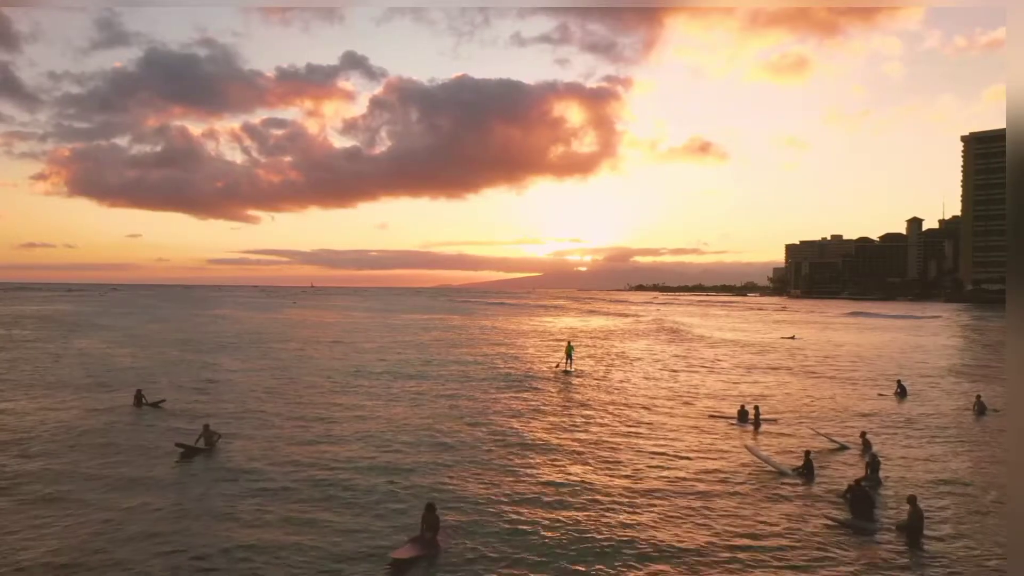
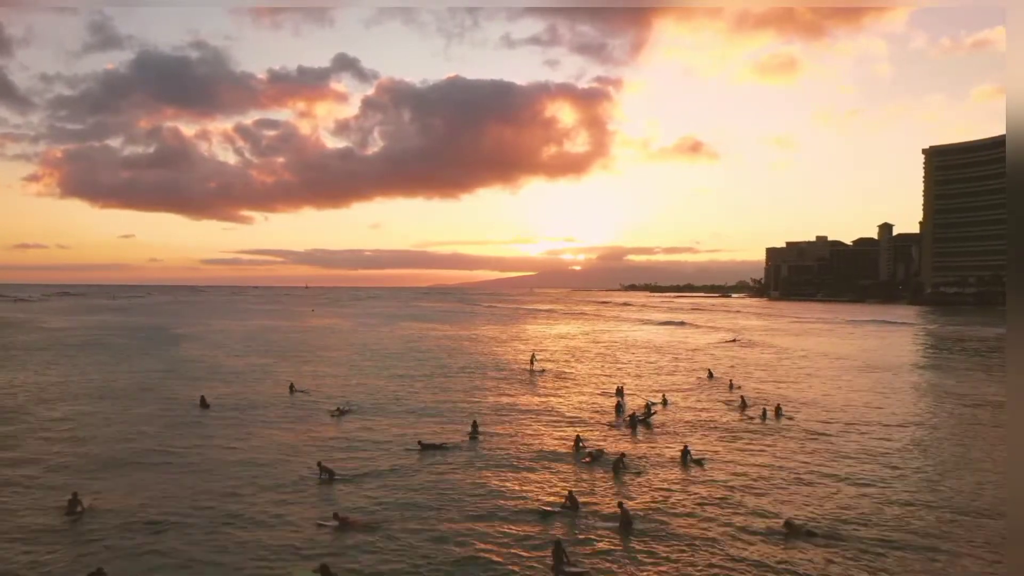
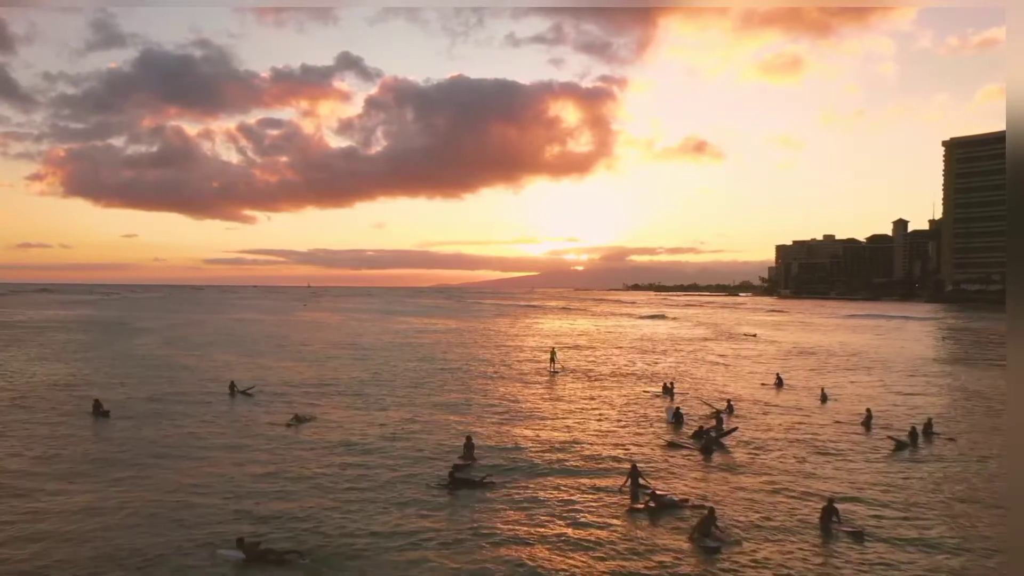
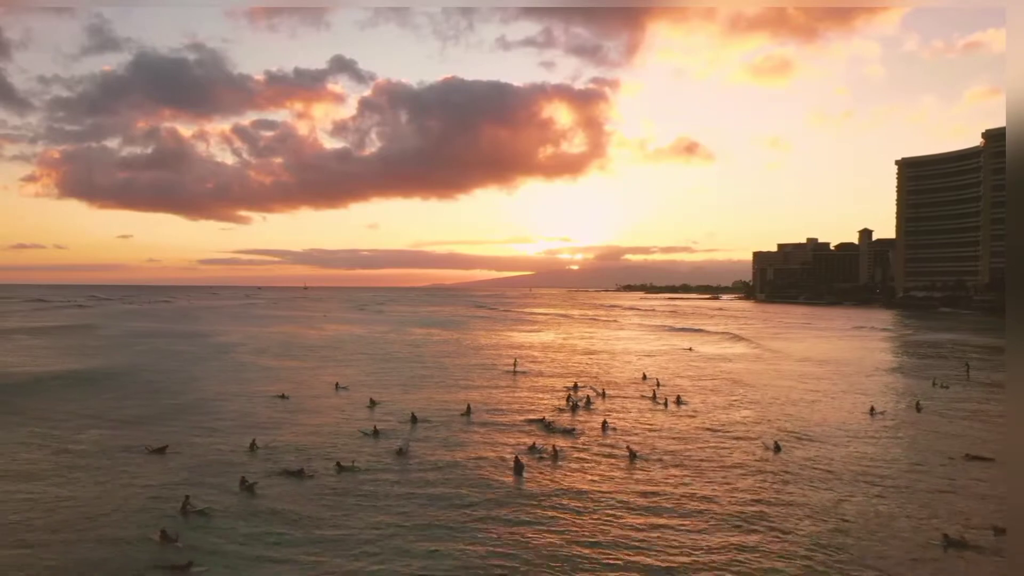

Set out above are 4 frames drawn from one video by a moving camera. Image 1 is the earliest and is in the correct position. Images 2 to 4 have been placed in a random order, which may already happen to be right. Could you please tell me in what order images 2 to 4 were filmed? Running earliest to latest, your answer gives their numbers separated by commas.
3, 2, 4
